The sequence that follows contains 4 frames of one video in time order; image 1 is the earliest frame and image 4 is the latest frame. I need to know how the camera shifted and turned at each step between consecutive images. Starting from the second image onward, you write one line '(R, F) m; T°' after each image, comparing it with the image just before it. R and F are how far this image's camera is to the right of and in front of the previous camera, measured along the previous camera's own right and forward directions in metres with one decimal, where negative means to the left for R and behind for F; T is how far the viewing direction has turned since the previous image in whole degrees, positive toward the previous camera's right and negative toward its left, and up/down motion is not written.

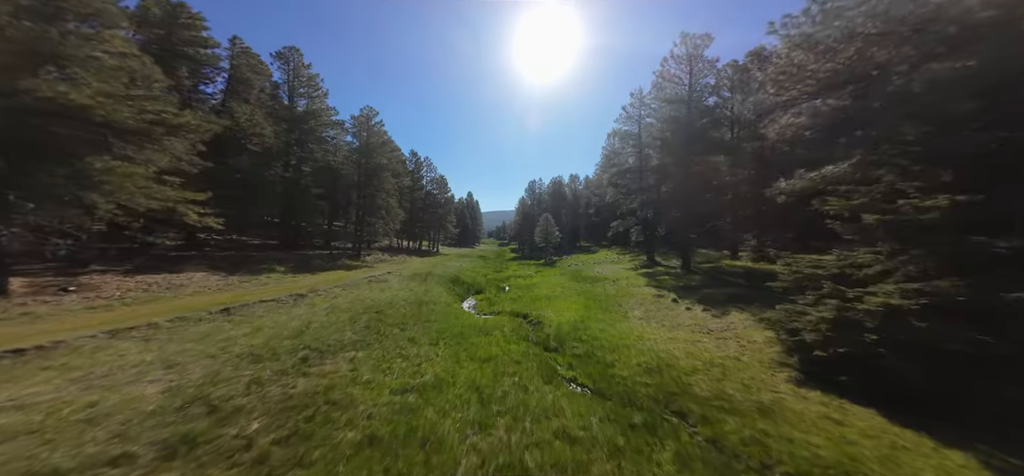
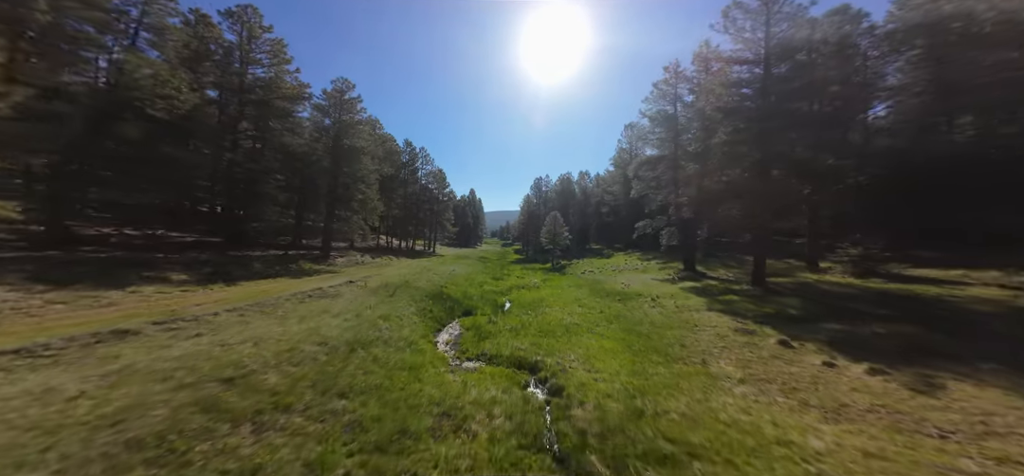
(+0.1, +5.8) m; -1°
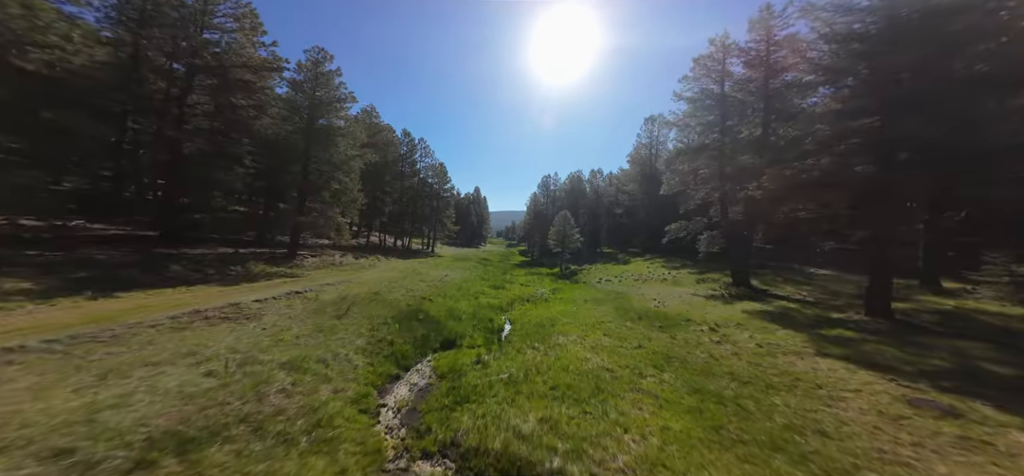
(+0.2, +4.4) m; -1°
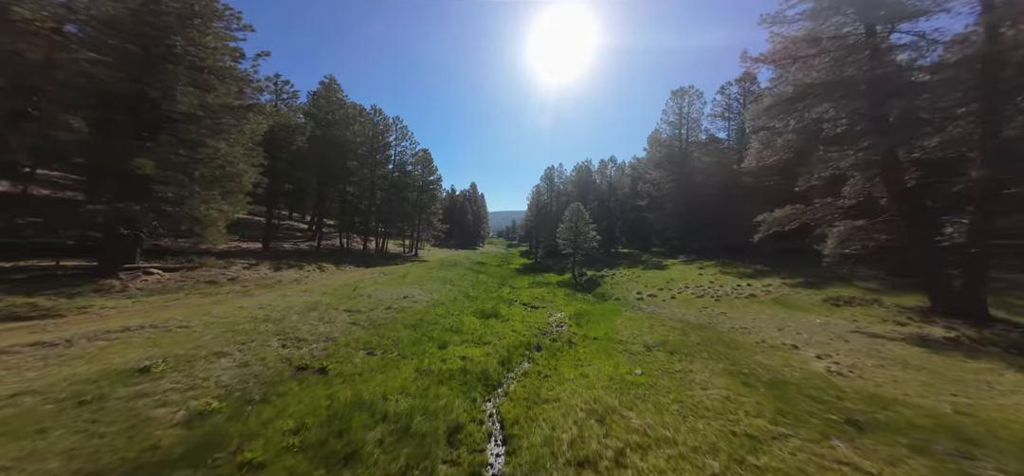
(+0.2, +8.7) m; 0°
